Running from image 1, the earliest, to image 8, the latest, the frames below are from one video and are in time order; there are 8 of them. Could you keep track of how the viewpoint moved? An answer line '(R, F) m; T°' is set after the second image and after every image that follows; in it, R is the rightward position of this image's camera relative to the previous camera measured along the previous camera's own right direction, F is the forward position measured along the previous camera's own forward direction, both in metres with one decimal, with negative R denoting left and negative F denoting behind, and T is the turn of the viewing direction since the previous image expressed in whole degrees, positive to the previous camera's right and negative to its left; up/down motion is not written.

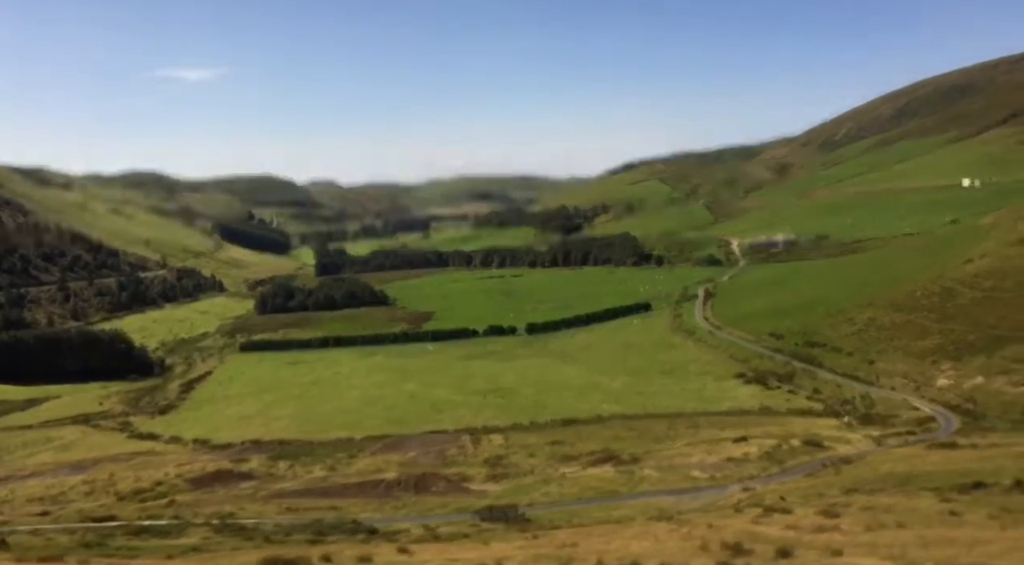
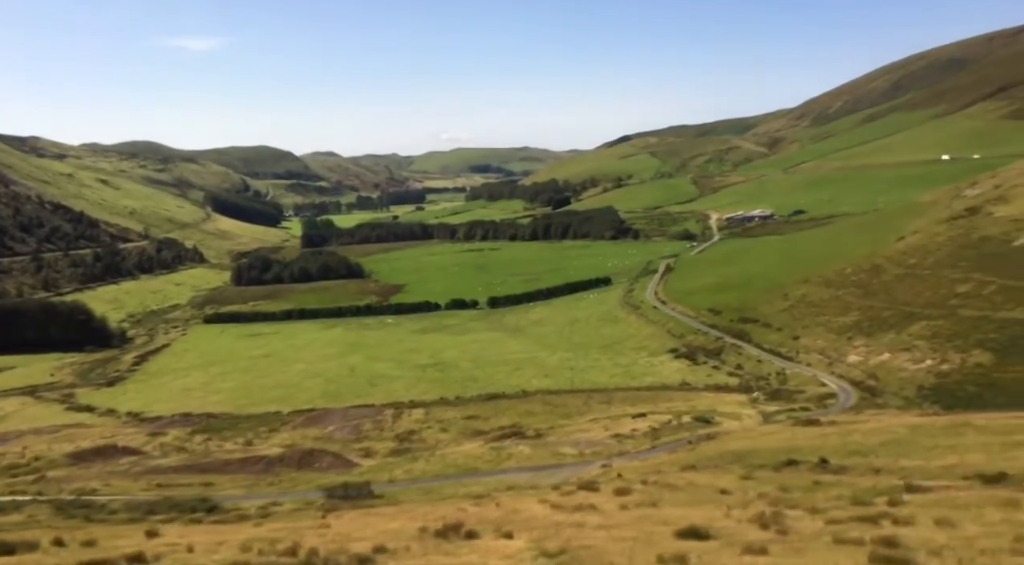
(+9.2, -0.6) m; +1°
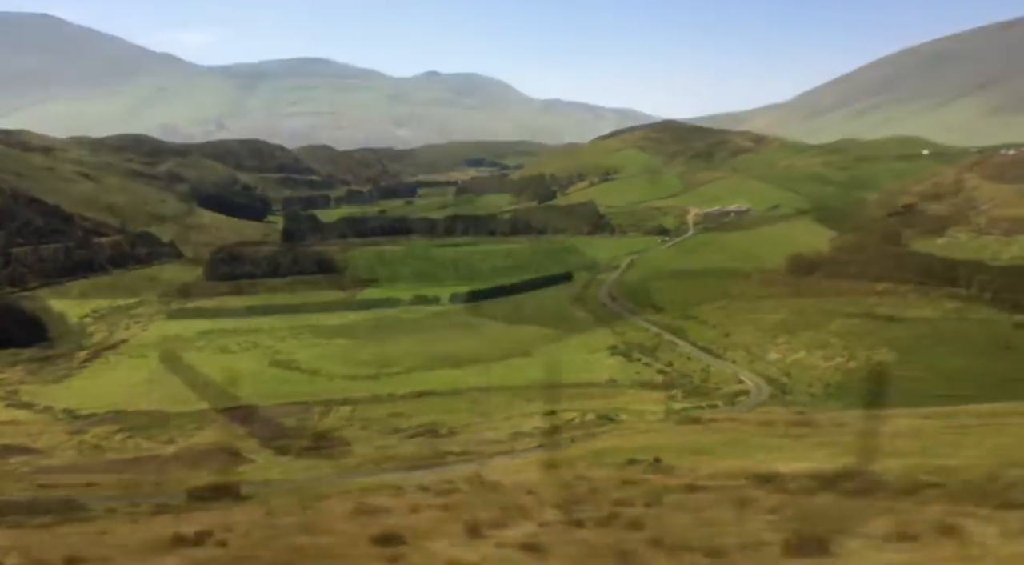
(+8.0, -0.4) m; +1°
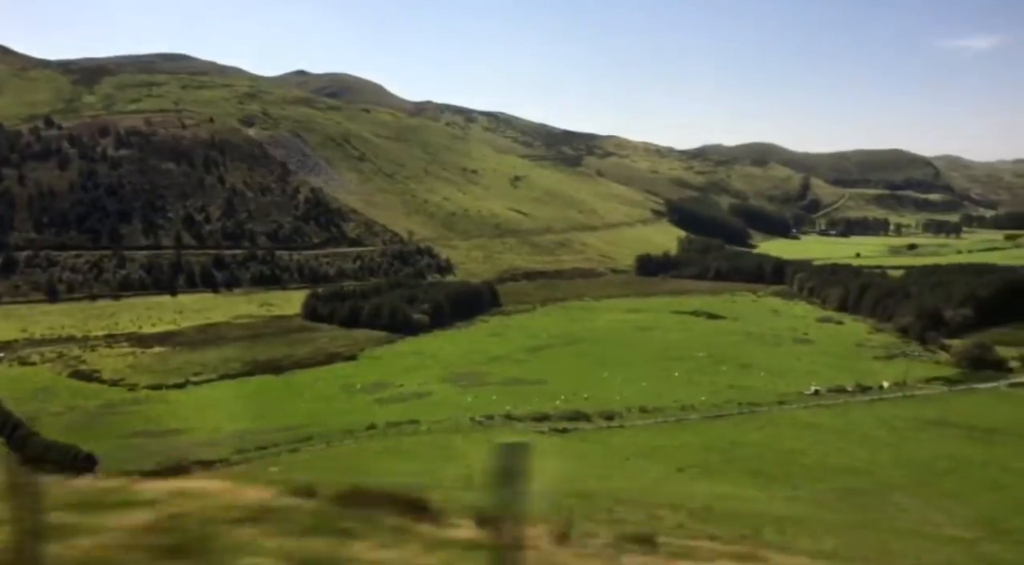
(+3.9, -0.8) m; +8°
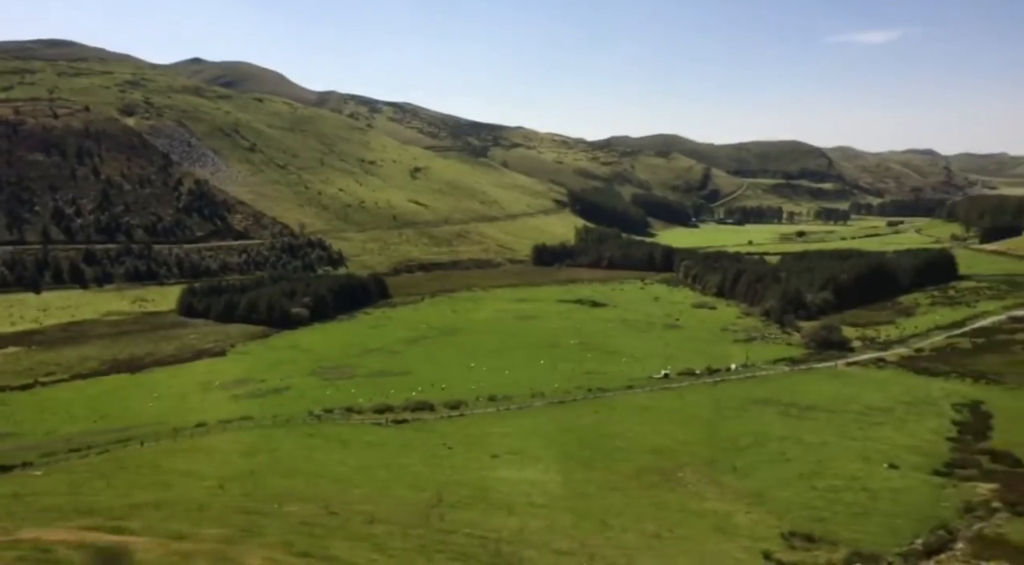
(+3.1, -0.6) m; +6°
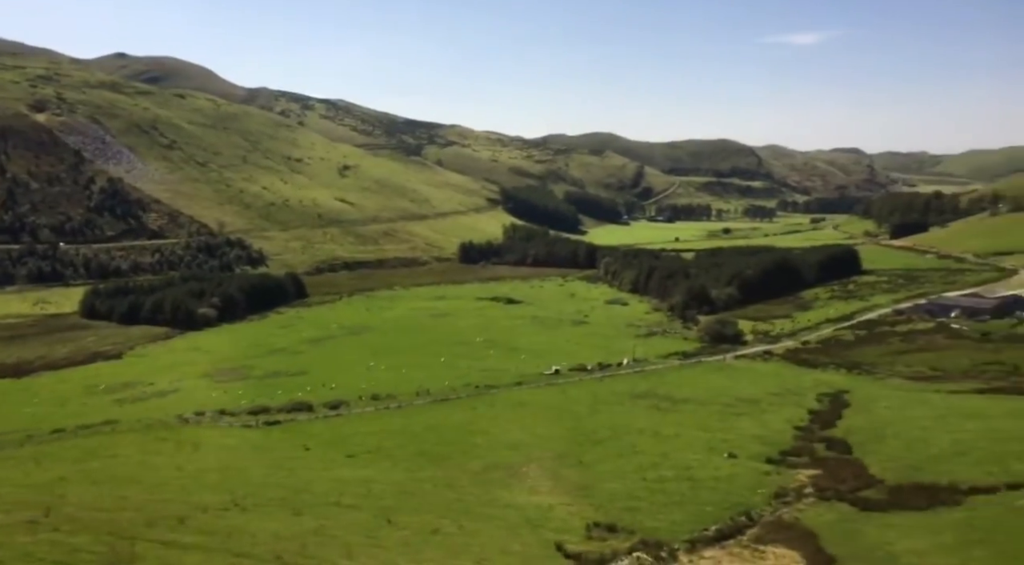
(+2.7, -0.4) m; +4°
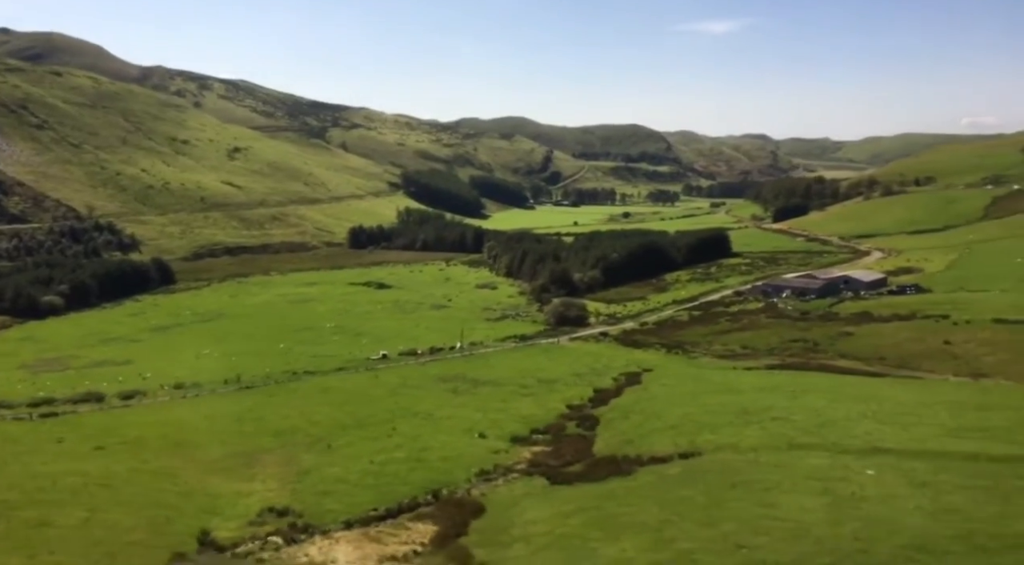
(+4.9, +0.1) m; +6°
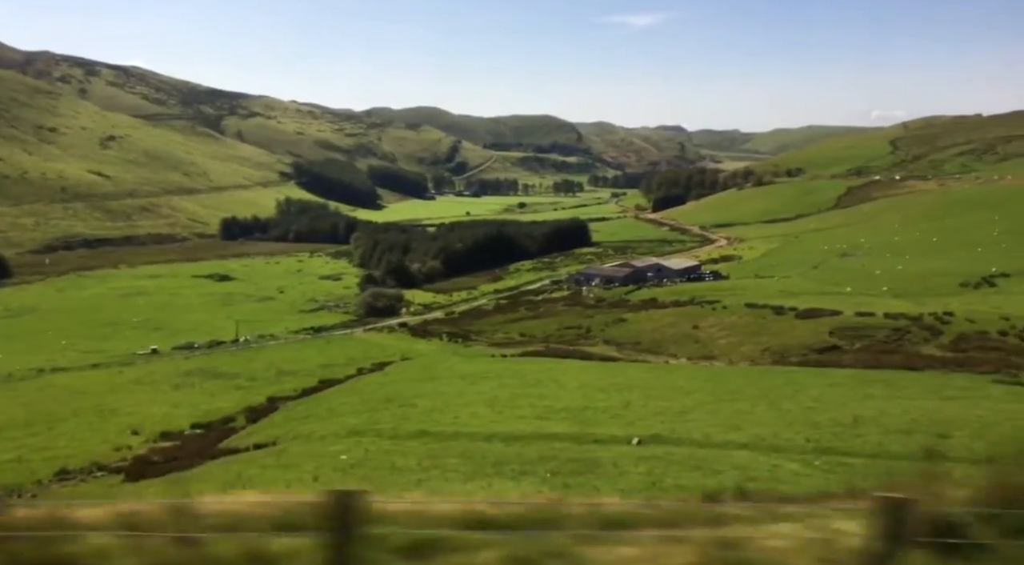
(+7.3, +0.6) m; +6°
